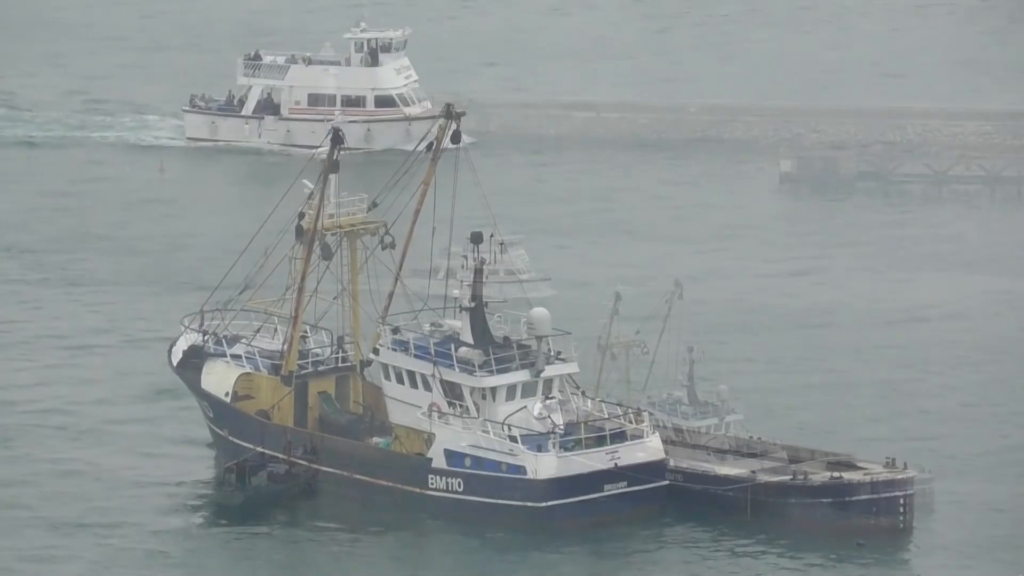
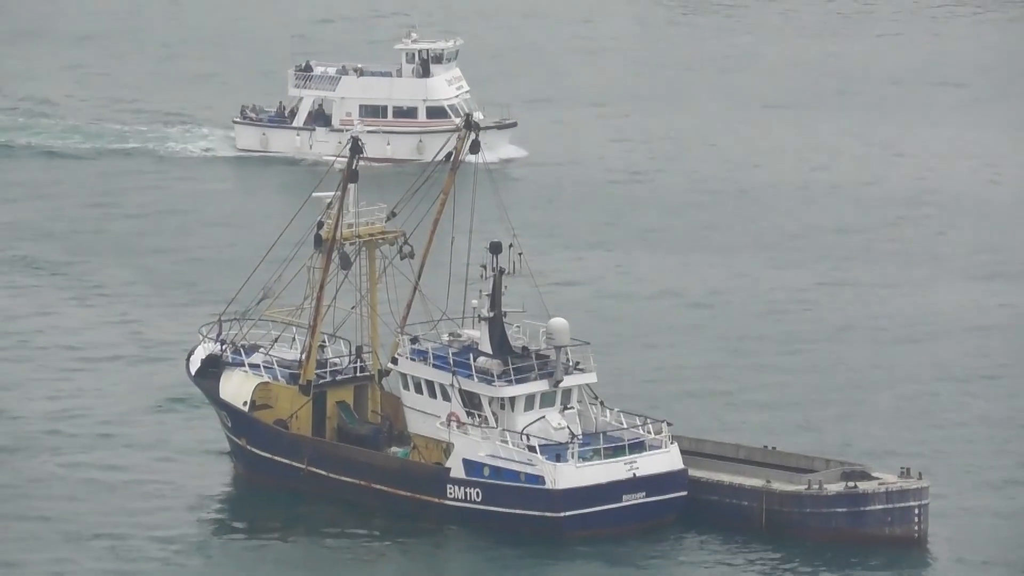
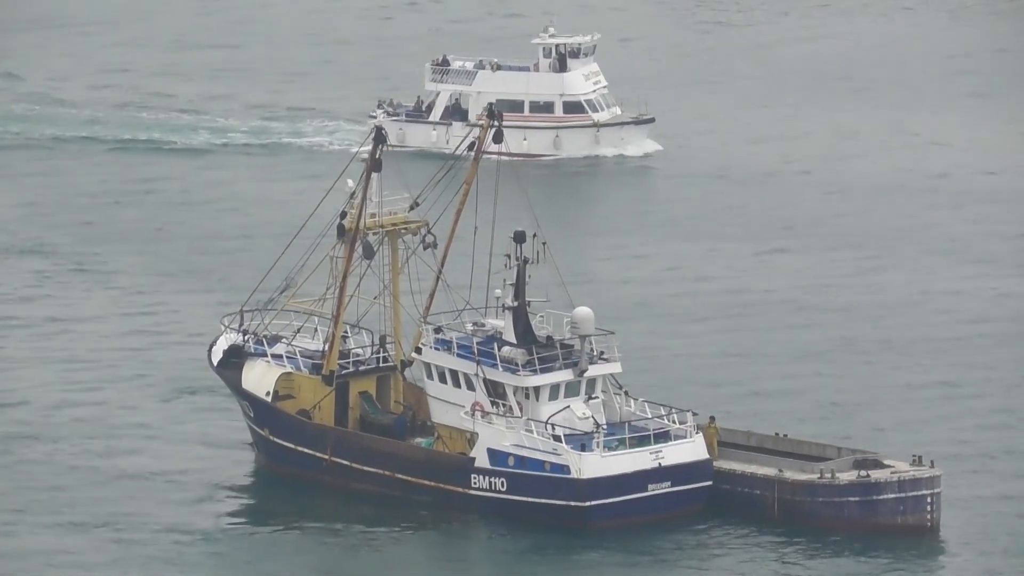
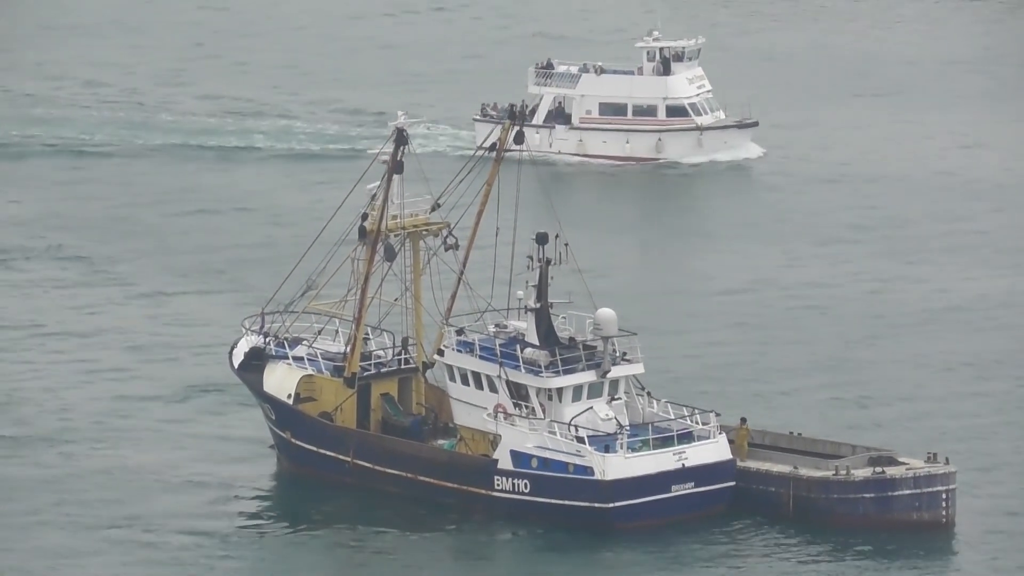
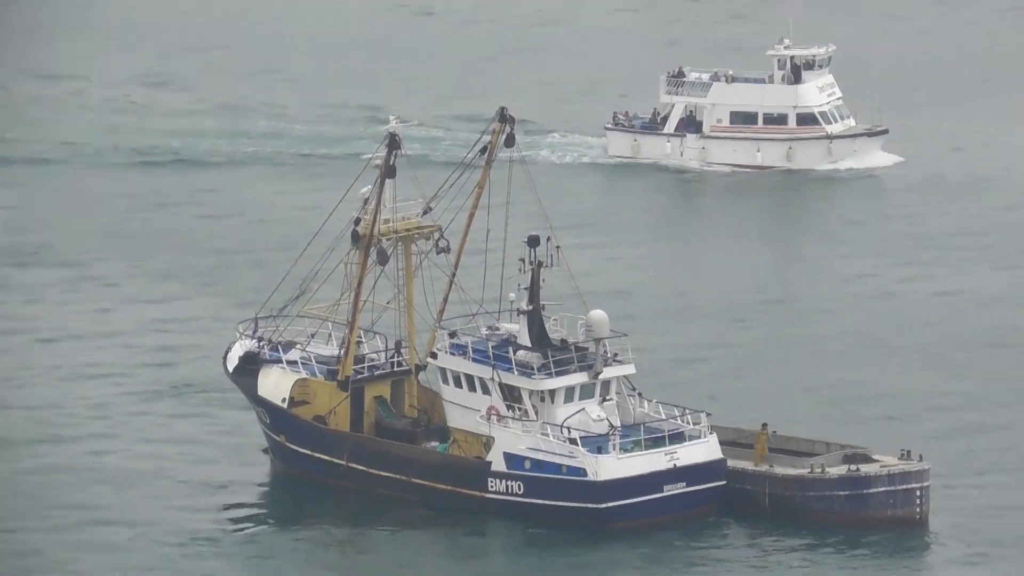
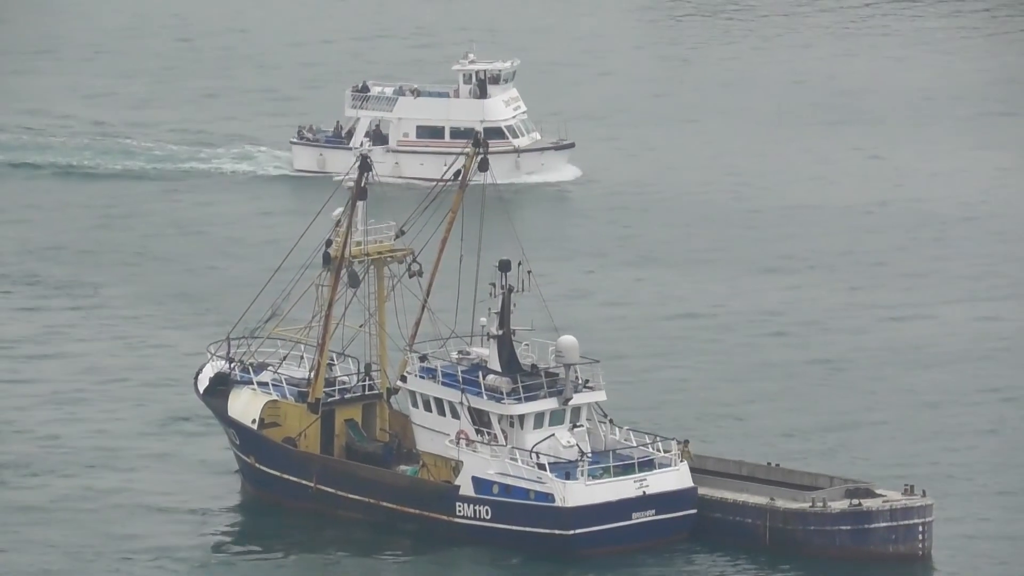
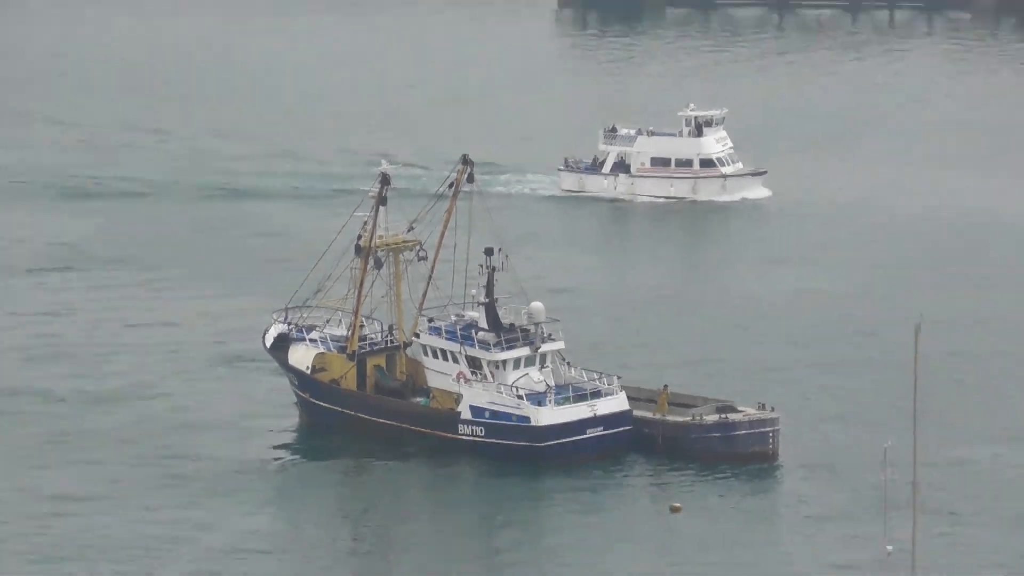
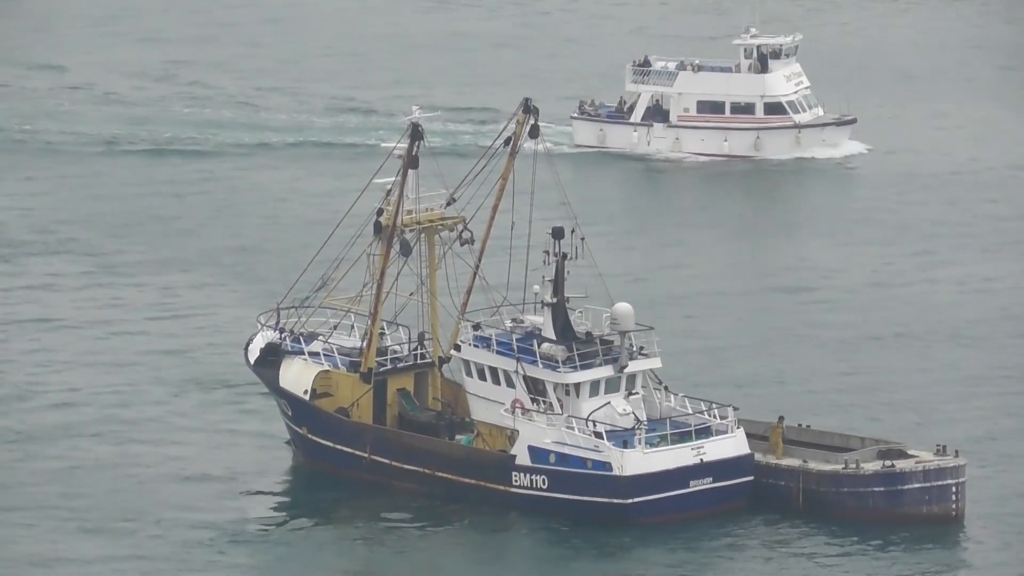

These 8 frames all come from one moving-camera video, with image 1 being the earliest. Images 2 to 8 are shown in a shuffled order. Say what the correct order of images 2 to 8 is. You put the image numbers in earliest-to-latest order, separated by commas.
2, 6, 3, 4, 8, 5, 7
